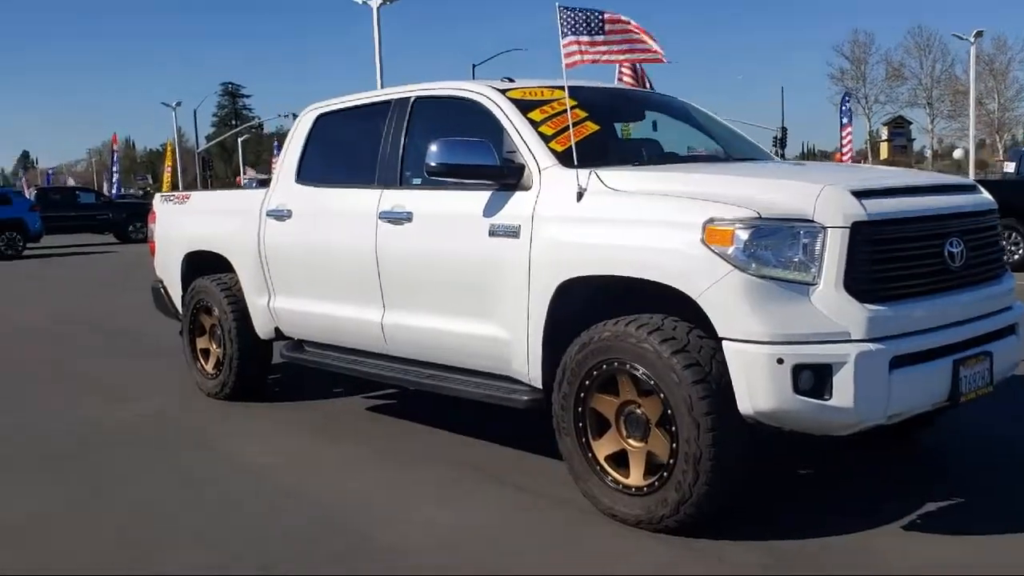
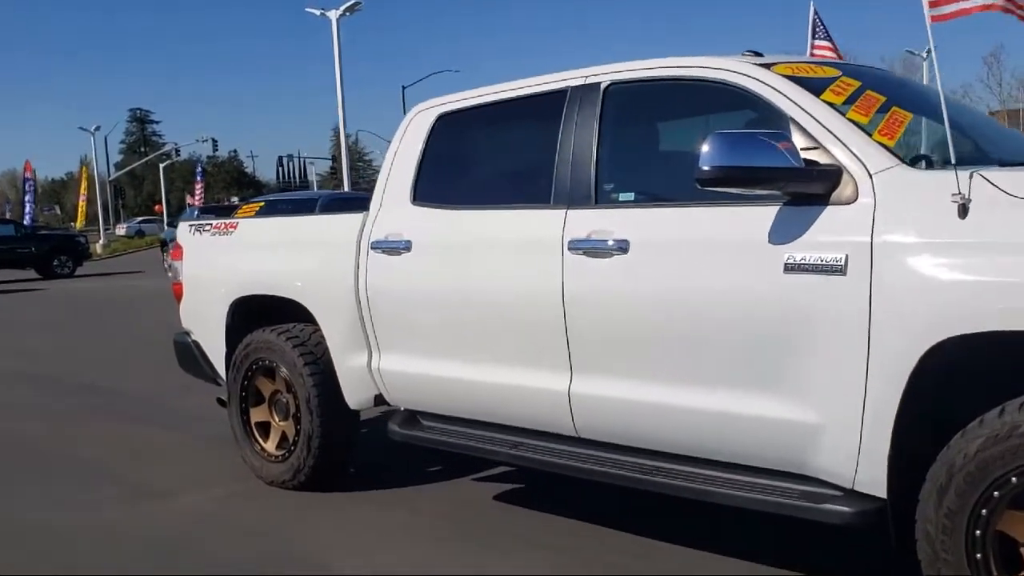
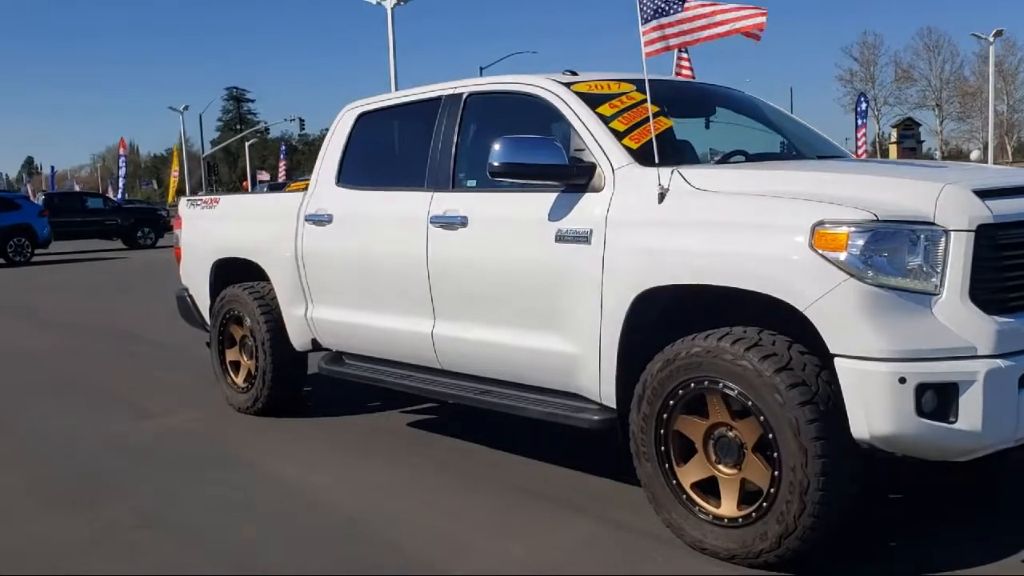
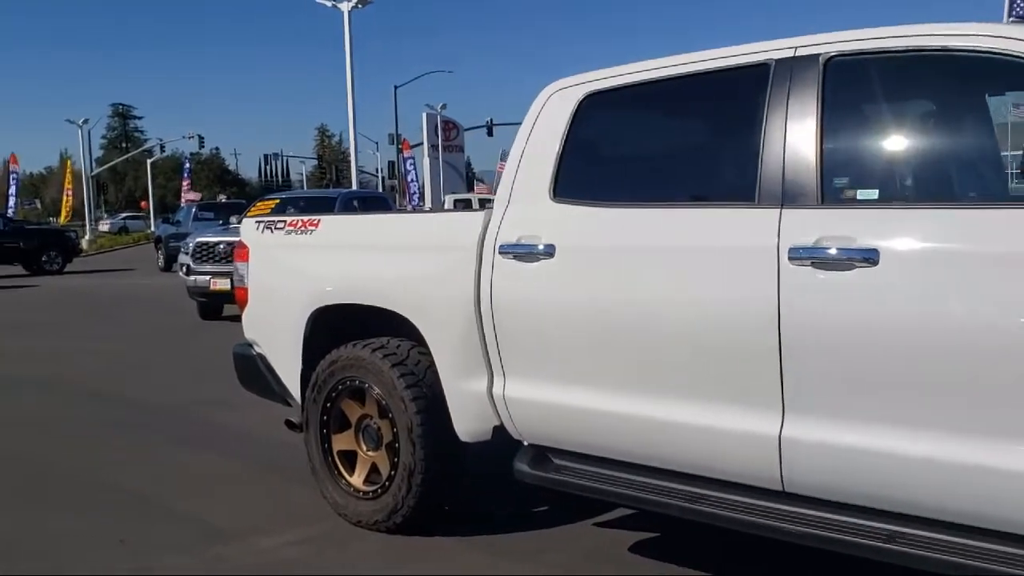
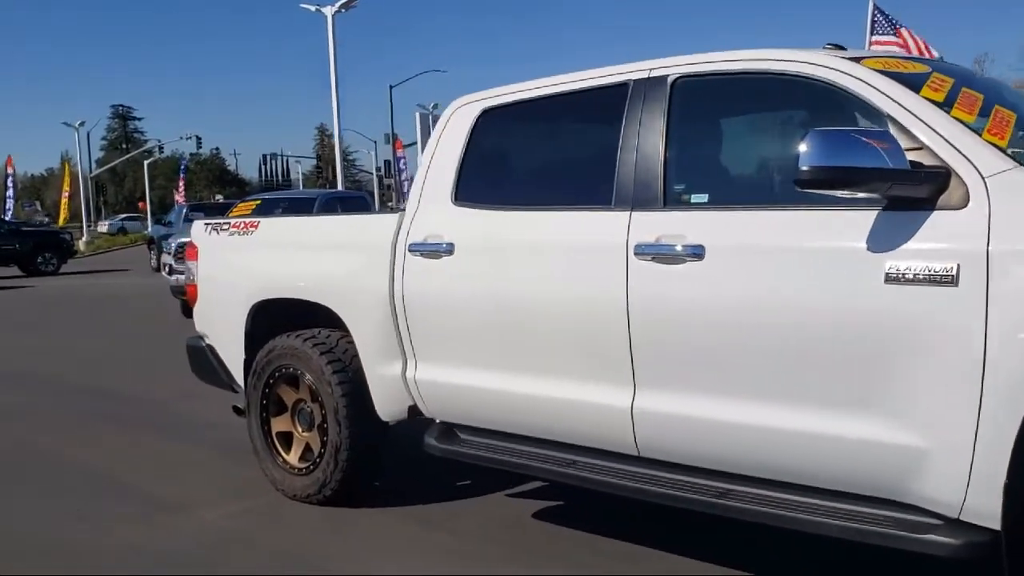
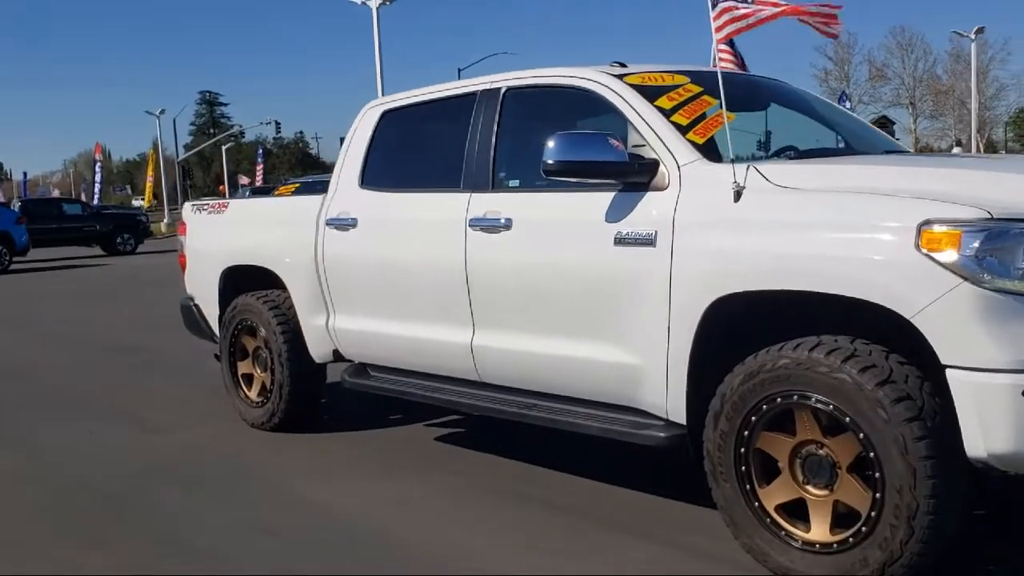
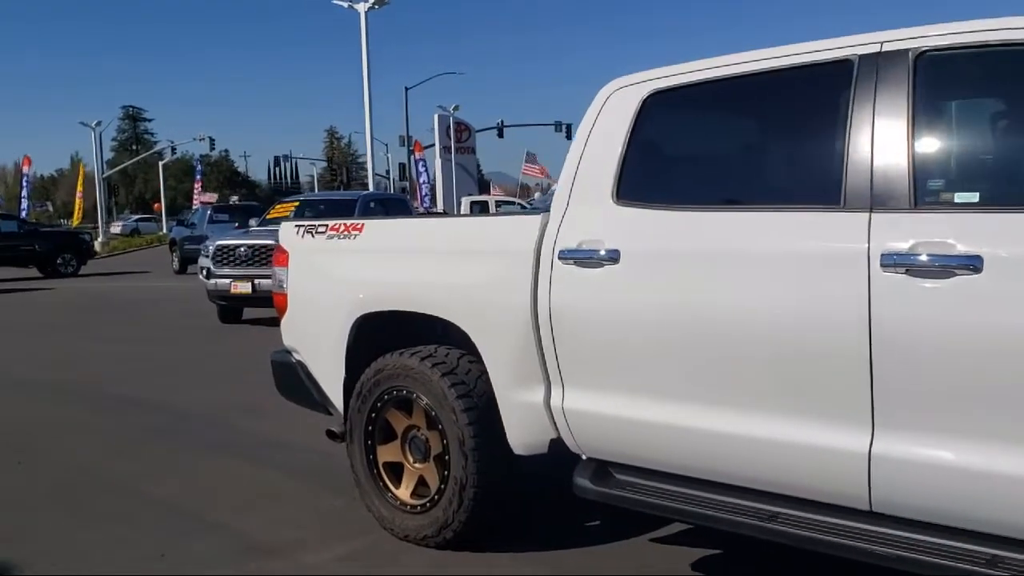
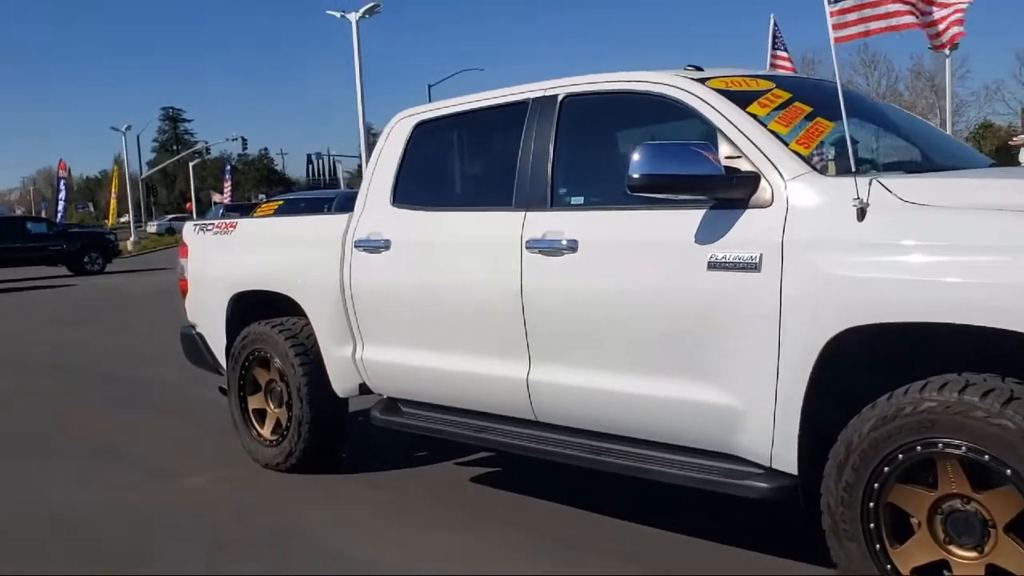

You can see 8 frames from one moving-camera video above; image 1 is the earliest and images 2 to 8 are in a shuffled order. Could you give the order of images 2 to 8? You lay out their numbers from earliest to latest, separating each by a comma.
3, 6, 8, 2, 5, 4, 7
